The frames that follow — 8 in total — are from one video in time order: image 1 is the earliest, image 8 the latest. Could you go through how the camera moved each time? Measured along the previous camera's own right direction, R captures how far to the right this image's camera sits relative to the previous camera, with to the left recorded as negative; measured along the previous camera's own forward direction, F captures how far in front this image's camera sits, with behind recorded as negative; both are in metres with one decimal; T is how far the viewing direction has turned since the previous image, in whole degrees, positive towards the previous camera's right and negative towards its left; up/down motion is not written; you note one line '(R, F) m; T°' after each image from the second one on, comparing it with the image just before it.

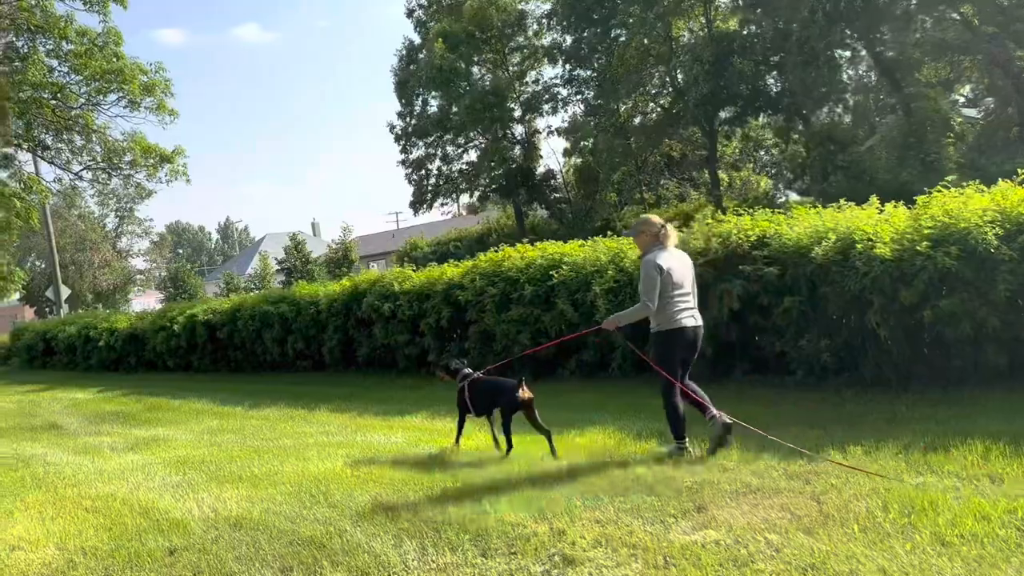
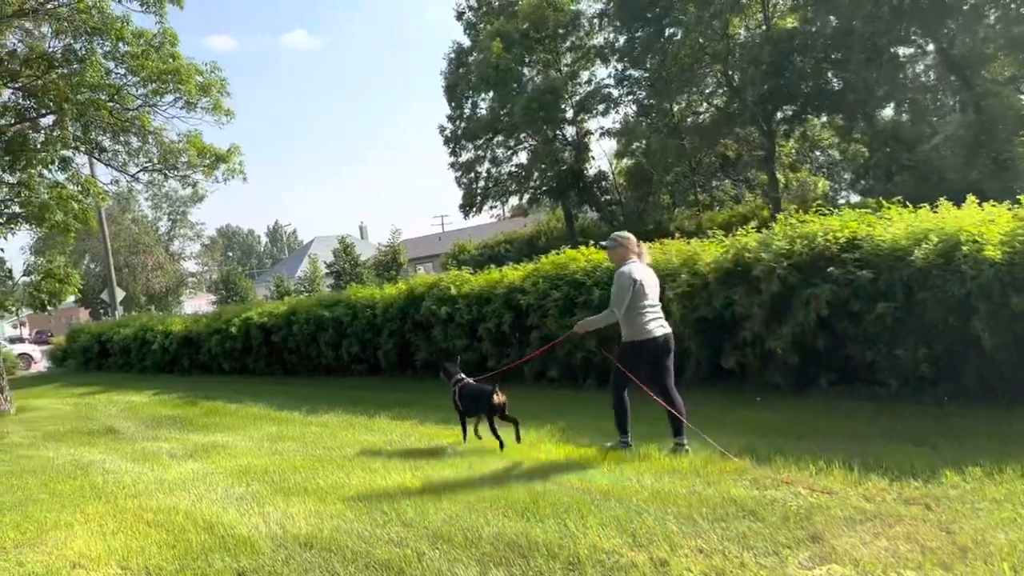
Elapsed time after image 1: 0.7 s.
(-0.3, +0.4) m; -3°
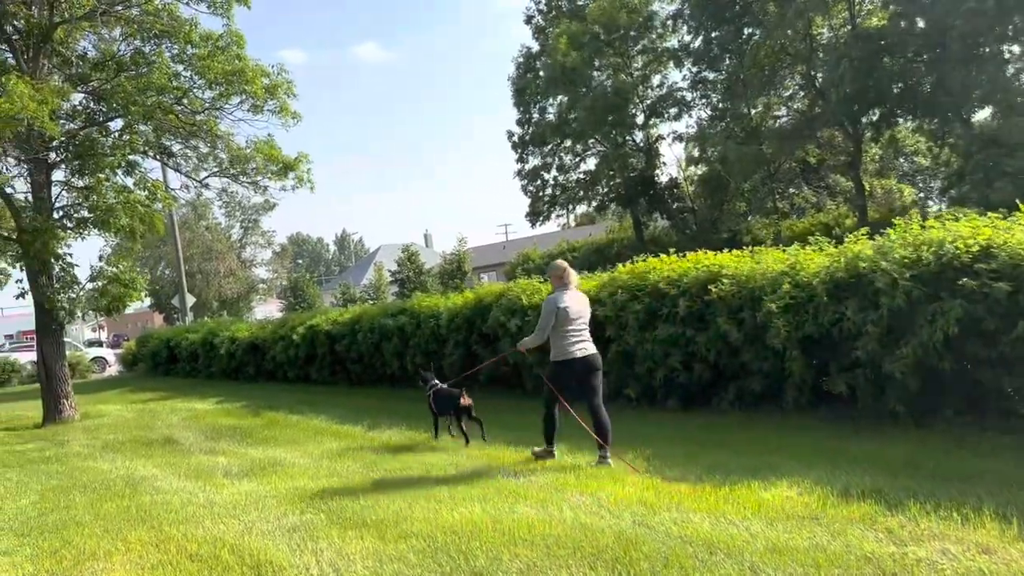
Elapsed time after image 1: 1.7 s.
(-0.1, +0.7) m; -4°
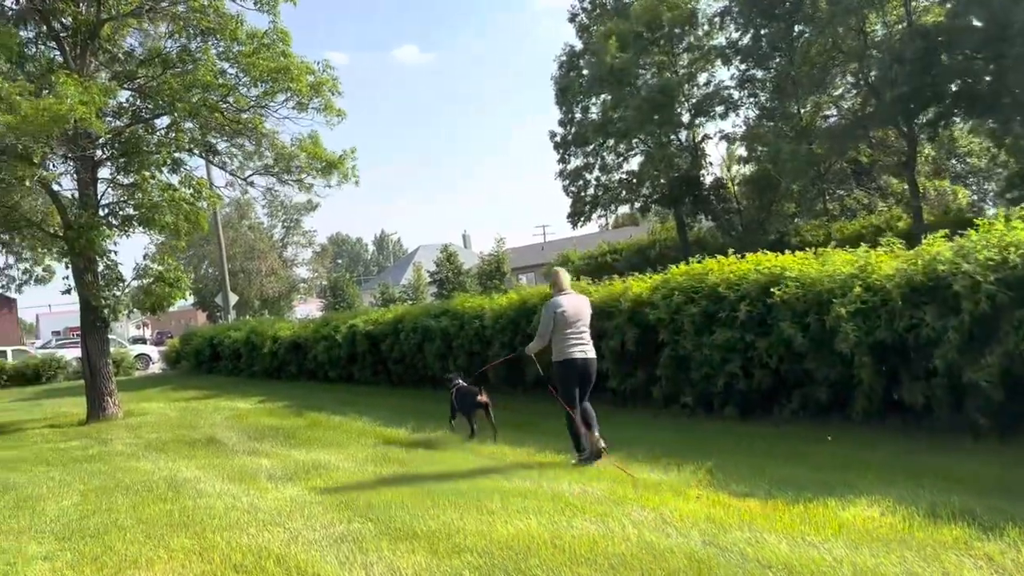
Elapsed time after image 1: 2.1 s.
(-0.1, +0.3) m; -3°
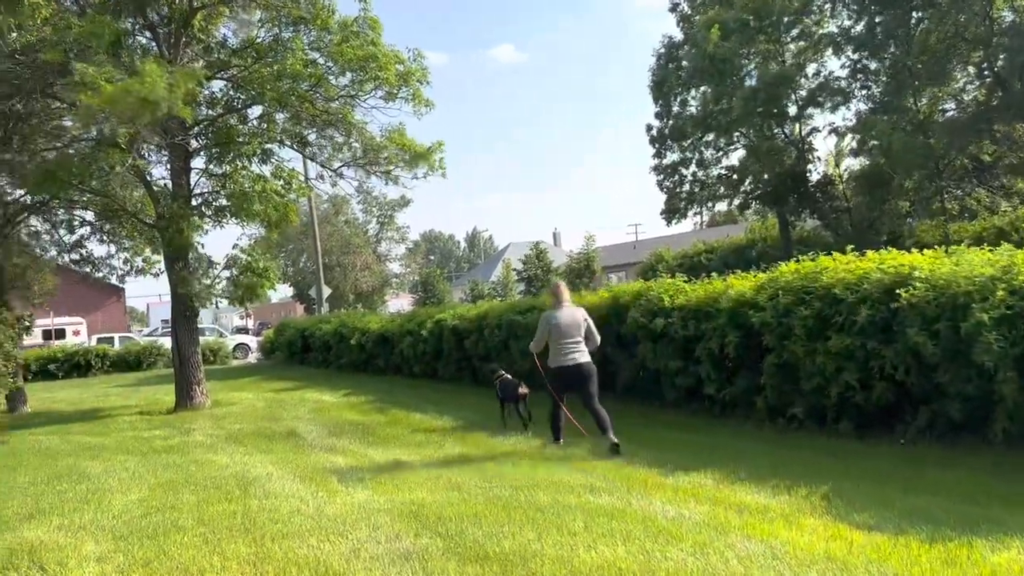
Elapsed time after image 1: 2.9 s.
(0.0, +0.6) m; -6°
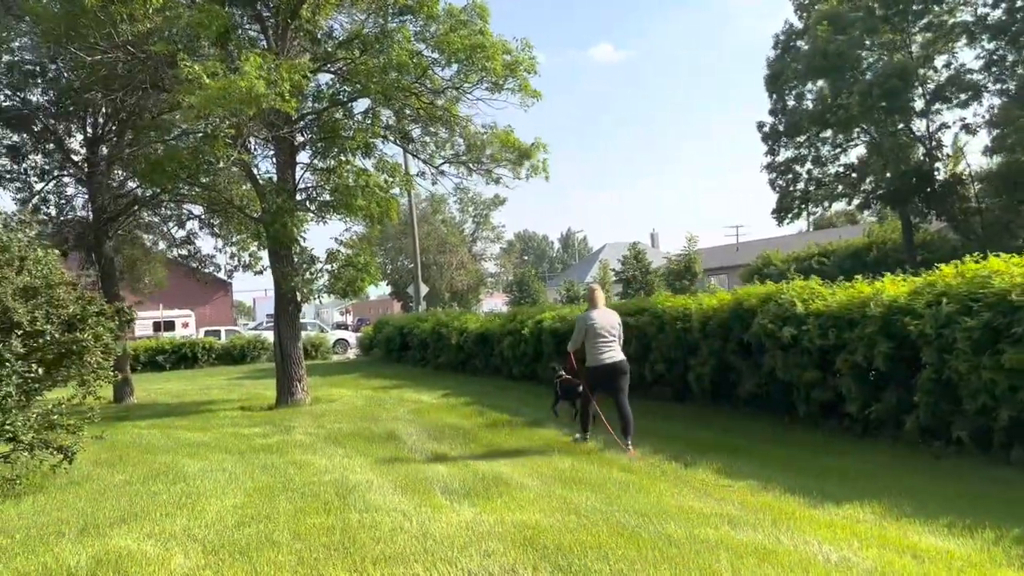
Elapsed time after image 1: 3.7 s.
(-0.2, +0.7) m; -6°
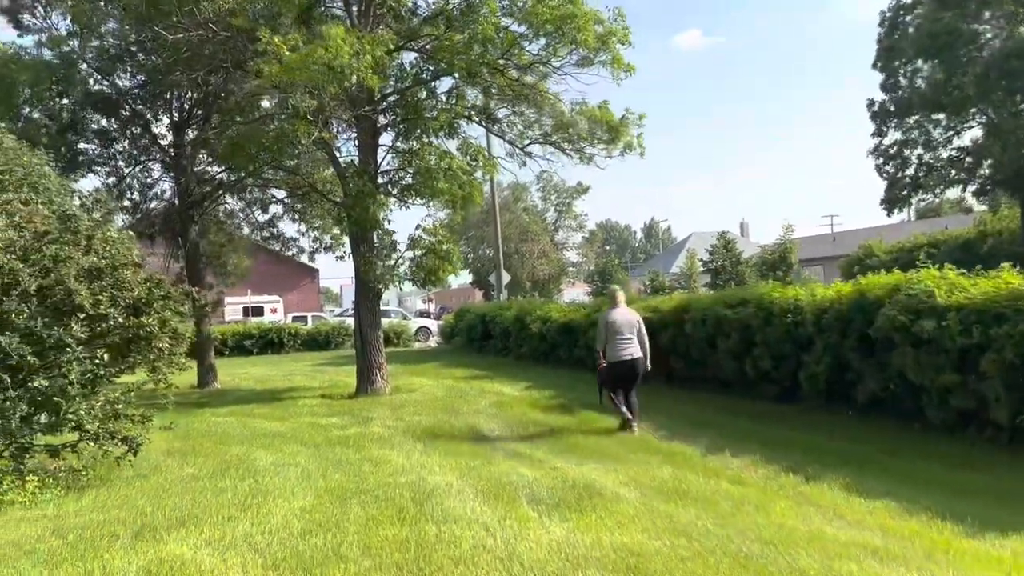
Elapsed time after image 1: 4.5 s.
(-0.1, +0.7) m; -6°
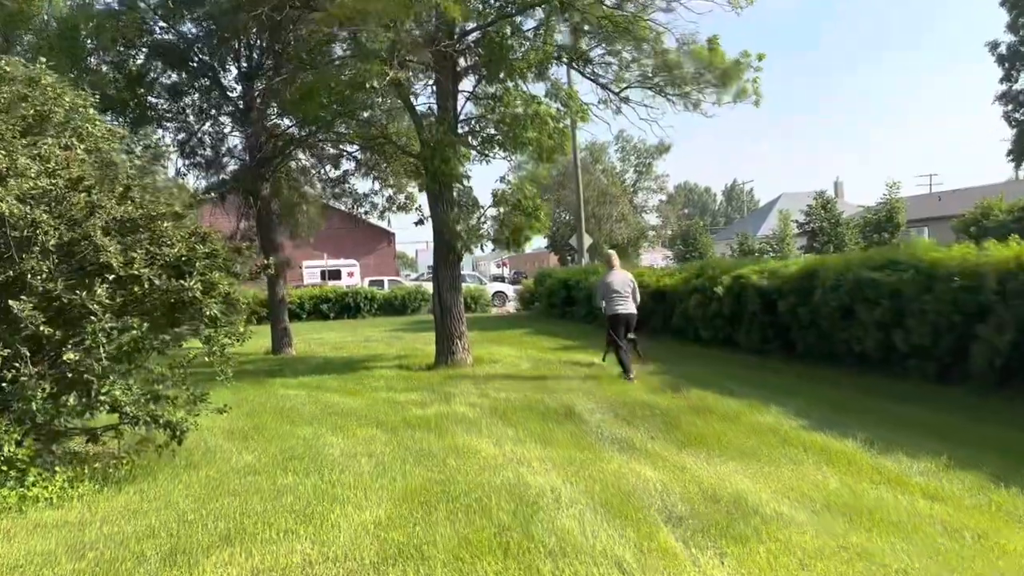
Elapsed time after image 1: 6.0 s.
(-0.3, +1.3) m; -5°
